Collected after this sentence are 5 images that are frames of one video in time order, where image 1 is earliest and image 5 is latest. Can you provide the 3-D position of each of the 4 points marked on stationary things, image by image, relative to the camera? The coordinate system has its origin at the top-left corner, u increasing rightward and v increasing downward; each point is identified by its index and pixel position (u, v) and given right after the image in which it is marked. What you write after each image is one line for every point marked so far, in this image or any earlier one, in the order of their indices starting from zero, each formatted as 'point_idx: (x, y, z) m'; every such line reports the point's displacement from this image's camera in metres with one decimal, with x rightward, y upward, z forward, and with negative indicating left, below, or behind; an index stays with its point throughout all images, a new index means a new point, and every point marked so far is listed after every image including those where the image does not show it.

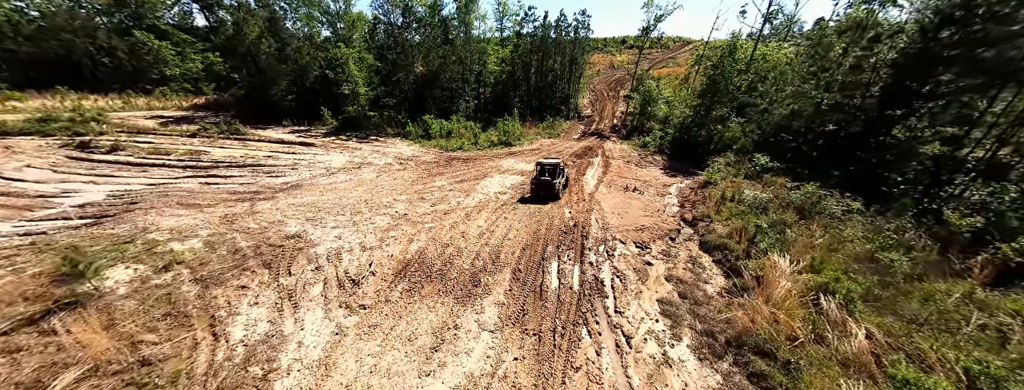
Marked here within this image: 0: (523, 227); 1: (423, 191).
0: (+0.4, -1.4, +11.0) m
1: (-5.0, +0.2, +14.9) m
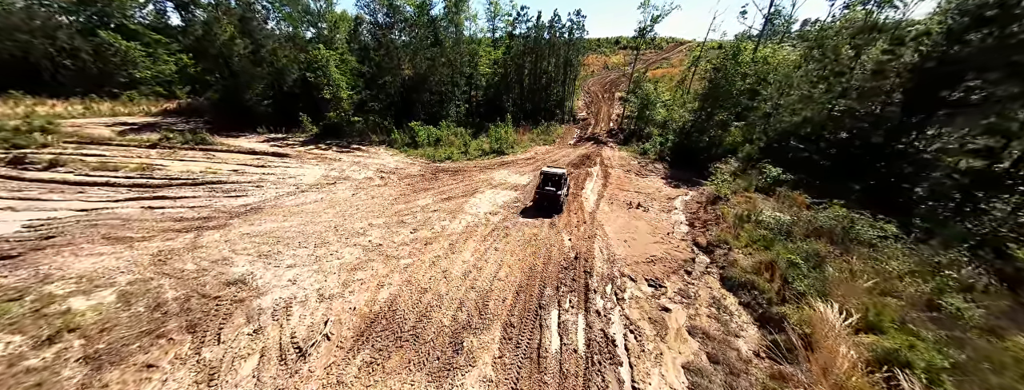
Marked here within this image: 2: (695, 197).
0: (+0.1, -2.4, +9.4) m
1: (-5.4, -0.9, +13.2) m
2: (+12.1, -0.2, +17.5) m
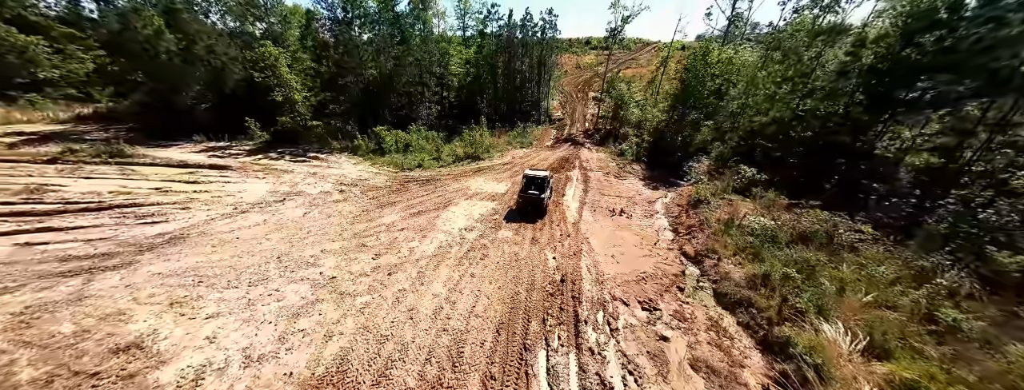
0: (-0.6, -3.0, +8.2) m
1: (-6.4, -1.7, +11.5) m
2: (+10.7, -0.3, +17.3) m
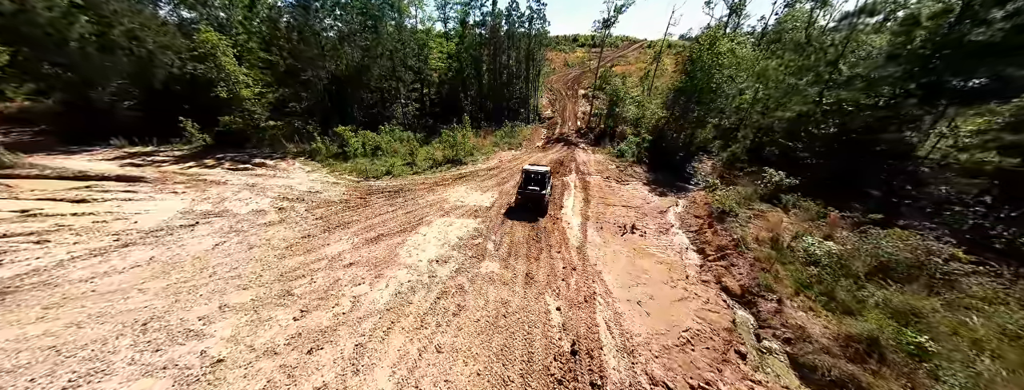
0: (-0.9, -3.7, +5.3) m
1: (-6.8, -2.5, +8.4) m
2: (+10.0, -0.8, +14.8) m
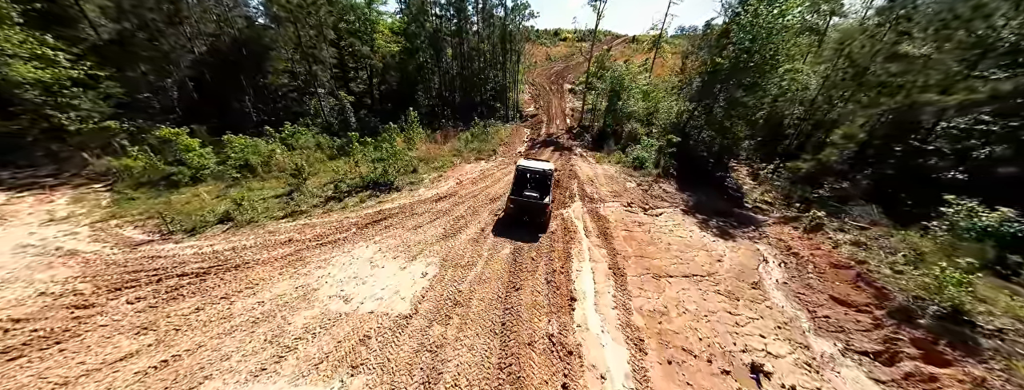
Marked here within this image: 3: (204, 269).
0: (-1.4, -5.6, -2.5) m
1: (-7.6, -4.6, +0.3) m
2: (+8.7, -2.5, +7.7) m
3: (-7.8, -1.8, +6.6) m
